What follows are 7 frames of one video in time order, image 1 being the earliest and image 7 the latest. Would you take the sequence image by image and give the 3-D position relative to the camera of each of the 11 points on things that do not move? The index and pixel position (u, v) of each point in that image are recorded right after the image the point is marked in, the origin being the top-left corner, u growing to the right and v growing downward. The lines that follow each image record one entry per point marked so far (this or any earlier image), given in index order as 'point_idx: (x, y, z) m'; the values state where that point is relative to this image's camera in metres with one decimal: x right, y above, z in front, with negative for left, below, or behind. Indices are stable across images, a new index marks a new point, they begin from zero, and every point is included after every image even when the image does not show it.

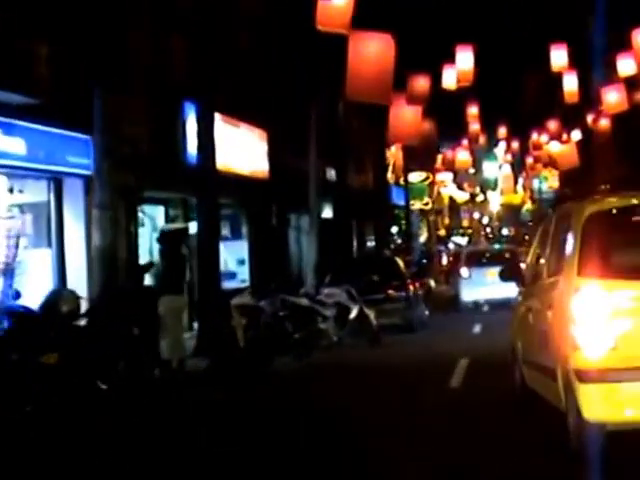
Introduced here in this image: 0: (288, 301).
0: (-0.6, -1.2, +20.0) m
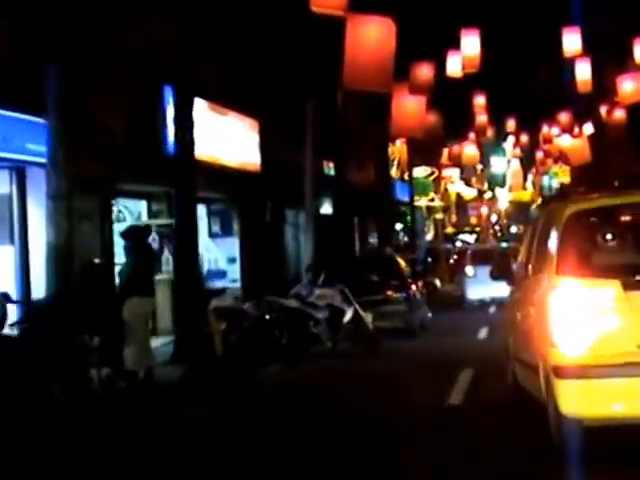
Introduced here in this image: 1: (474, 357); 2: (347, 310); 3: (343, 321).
0: (-0.8, -1.2, +18.3) m
1: (+2.8, -2.2, +19.0) m
2: (+0.5, -1.3, +19.6) m
3: (+0.4, -1.6, +19.5) m
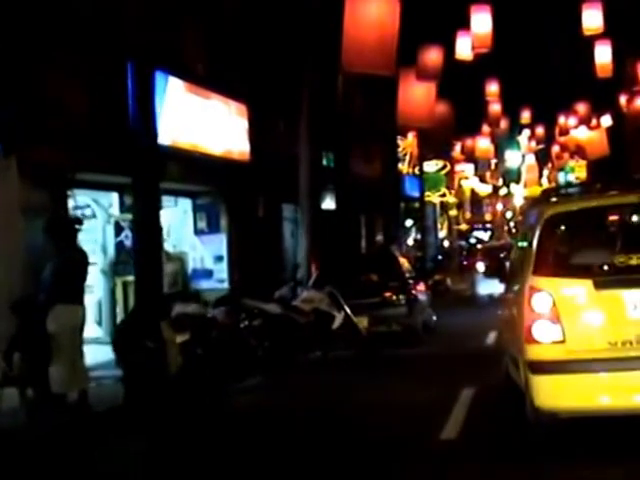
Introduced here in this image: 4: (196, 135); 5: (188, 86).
0: (-1.0, -1.1, +16.0) m
1: (+2.5, -2.1, +16.7) m
2: (+0.3, -1.3, +17.3) m
3: (+0.2, -1.5, +17.3) m
4: (-2.5, +2.1, +20.0) m
5: (-2.6, +2.9, +19.7) m
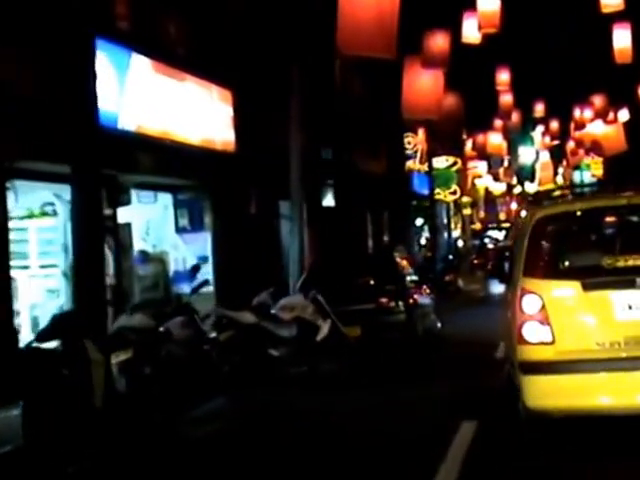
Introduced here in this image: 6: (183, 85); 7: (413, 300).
0: (-1.3, -1.1, +13.9) m
1: (+2.3, -2.1, +14.5) m
2: (0.0, -1.2, +15.1) m
3: (0.0, -1.5, +15.1) m
4: (-2.7, +2.1, +17.9) m
5: (-2.8, +3.0, +17.6) m
6: (-2.5, +2.8, +18.8) m
7: (+1.8, -1.1, +19.1) m
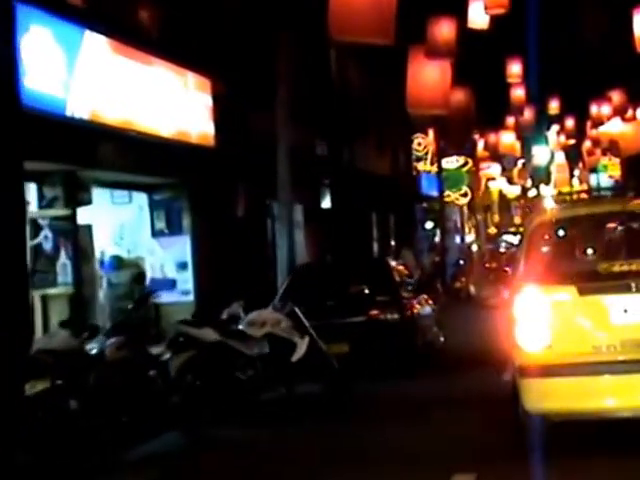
0: (-1.6, -1.1, +11.8) m
1: (+2.0, -2.1, +12.3) m
2: (-0.3, -1.3, +13.0) m
3: (-0.3, -1.5, +13.0) m
4: (-2.9, +2.0, +15.8) m
5: (-3.1, +2.9, +15.5) m
6: (-2.7, +2.8, +16.7) m
7: (+1.5, -1.2, +17.0) m
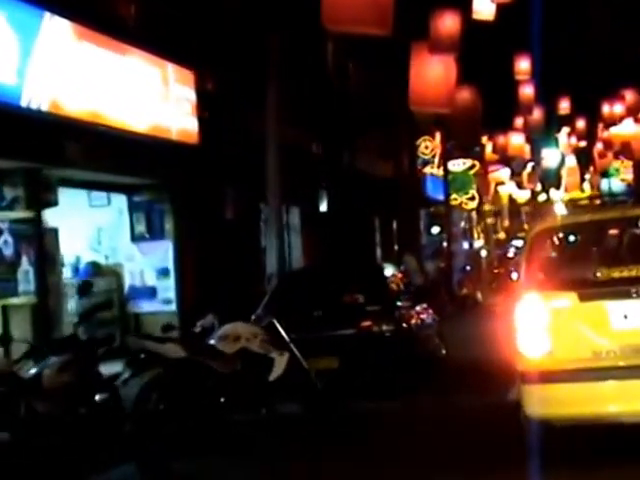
0: (-1.8, -1.2, +10.3) m
1: (+1.8, -2.1, +10.8) m
2: (-0.5, -1.3, +11.5) m
3: (-0.5, -1.5, +11.5) m
4: (-3.1, +2.0, +14.4) m
5: (-3.3, +2.8, +14.1) m
6: (-2.9, +2.7, +15.3) m
7: (+1.4, -1.2, +15.5) m
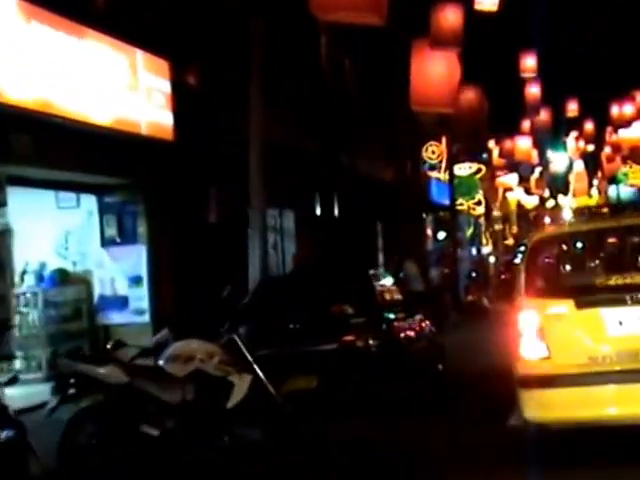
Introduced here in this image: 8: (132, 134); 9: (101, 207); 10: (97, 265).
0: (-2.1, -1.2, +8.7) m
1: (+1.5, -2.2, +9.2) m
2: (-0.7, -1.4, +10.0) m
3: (-0.8, -1.6, +9.9) m
4: (-3.4, +1.9, +12.8) m
5: (-3.5, +2.8, +12.5) m
6: (-3.2, +2.6, +13.7) m
7: (+1.1, -1.3, +13.9) m
8: (-2.8, +1.5, +15.2) m
9: (-3.6, +0.6, +16.5) m
10: (-3.6, -0.4, +16.4) m
